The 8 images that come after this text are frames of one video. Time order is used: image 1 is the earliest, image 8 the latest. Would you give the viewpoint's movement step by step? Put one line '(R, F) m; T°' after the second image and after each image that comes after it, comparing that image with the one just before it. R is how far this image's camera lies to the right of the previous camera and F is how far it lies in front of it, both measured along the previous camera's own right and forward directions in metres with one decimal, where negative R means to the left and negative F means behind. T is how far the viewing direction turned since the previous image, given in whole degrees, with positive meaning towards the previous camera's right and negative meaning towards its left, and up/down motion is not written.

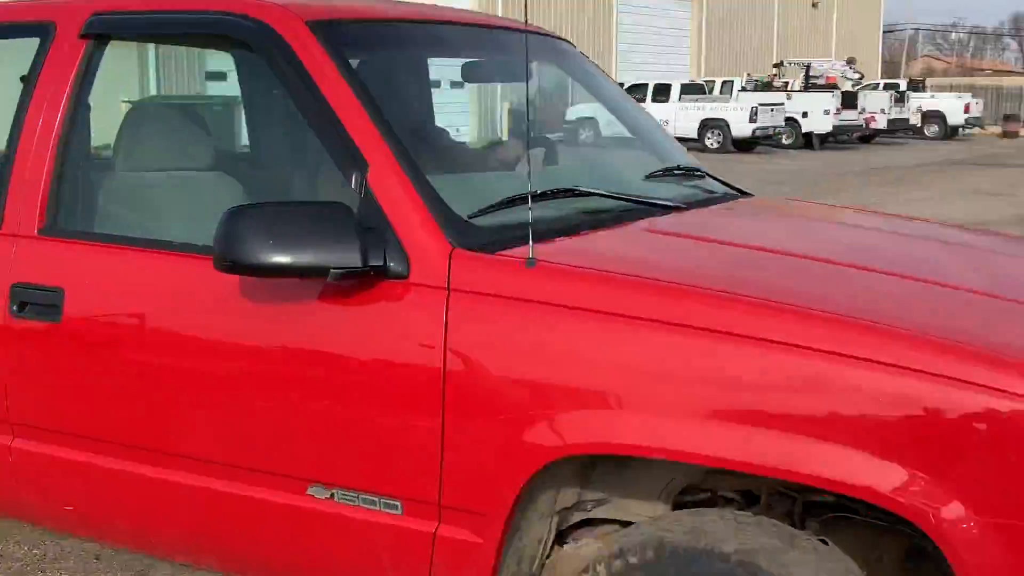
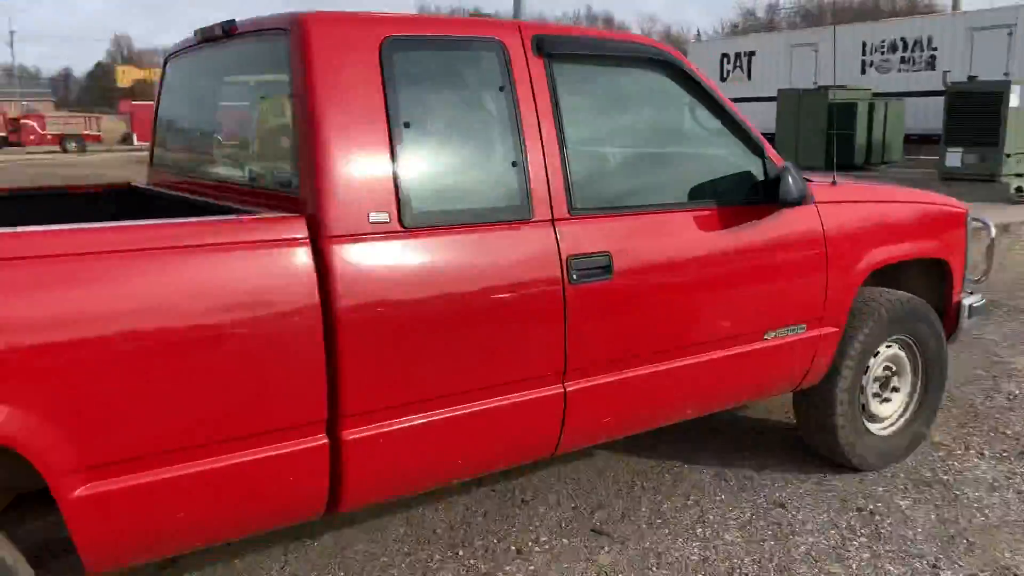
(-1.4, +0.4) m; +58°
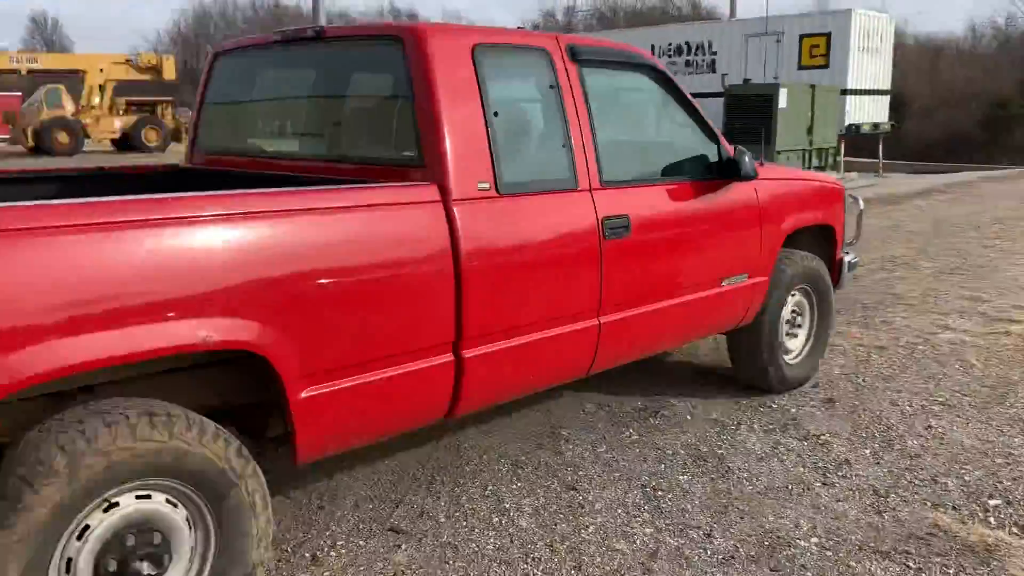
(-0.3, -0.2) m; +12°
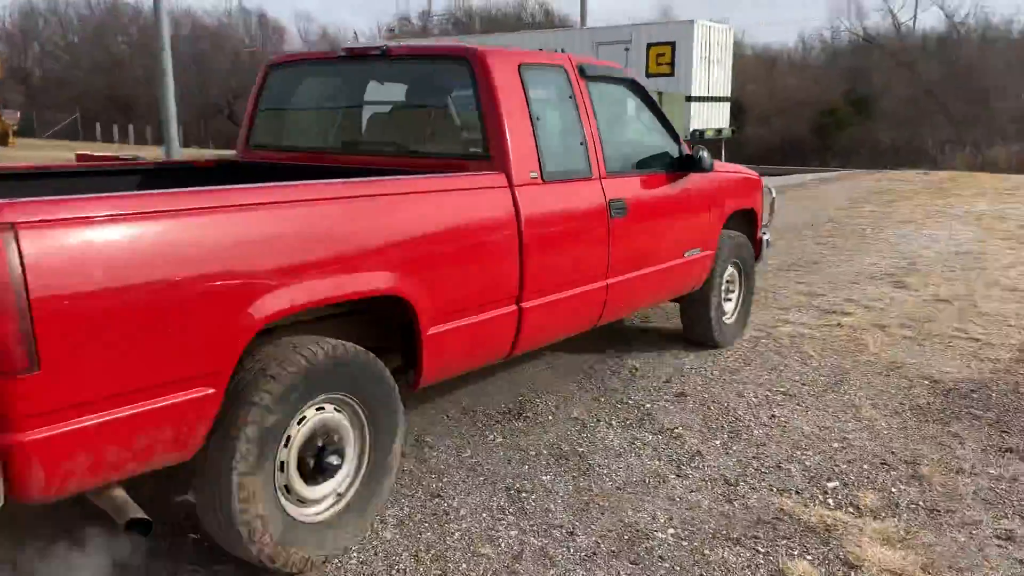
(0.0, +0.1) m; +9°
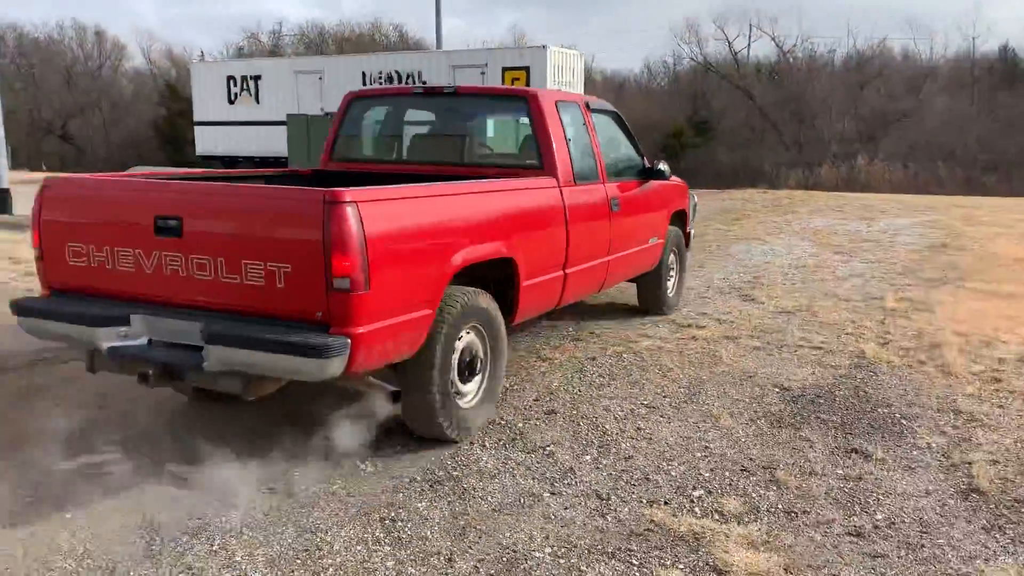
(-0.2, +0.1) m; +9°
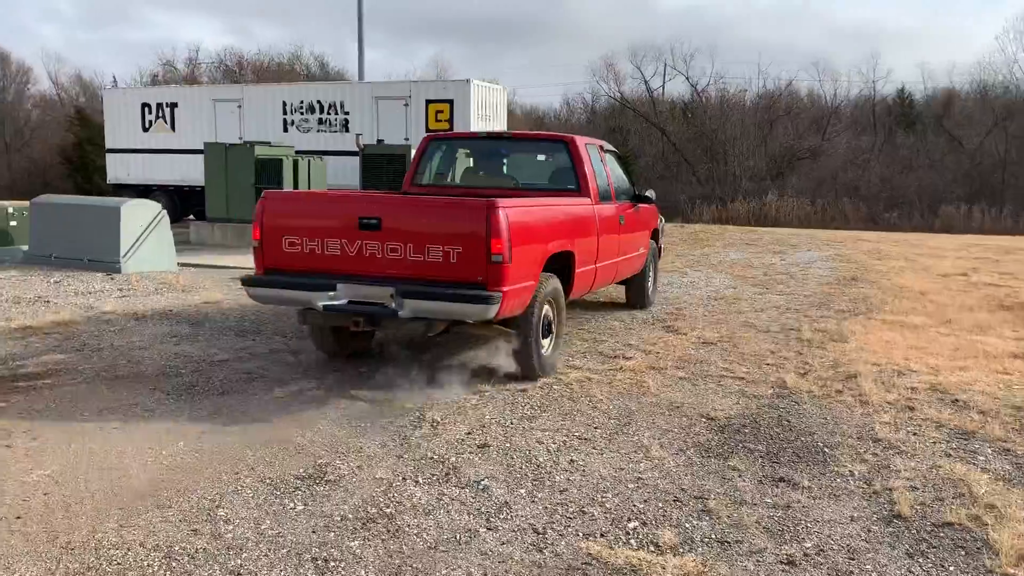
(-0.4, +0.1) m; +5°
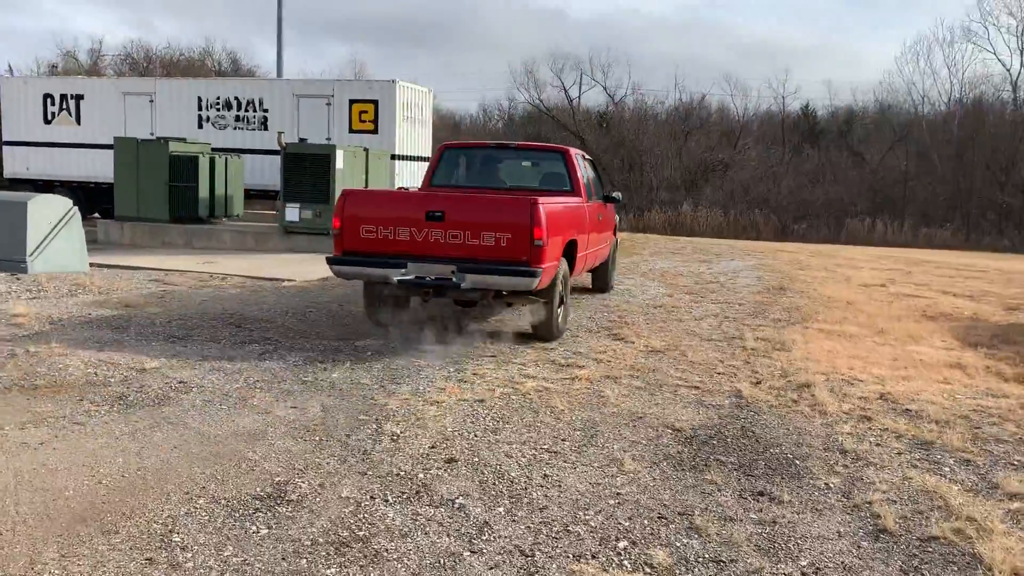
(-1.8, +1.4) m; +6°
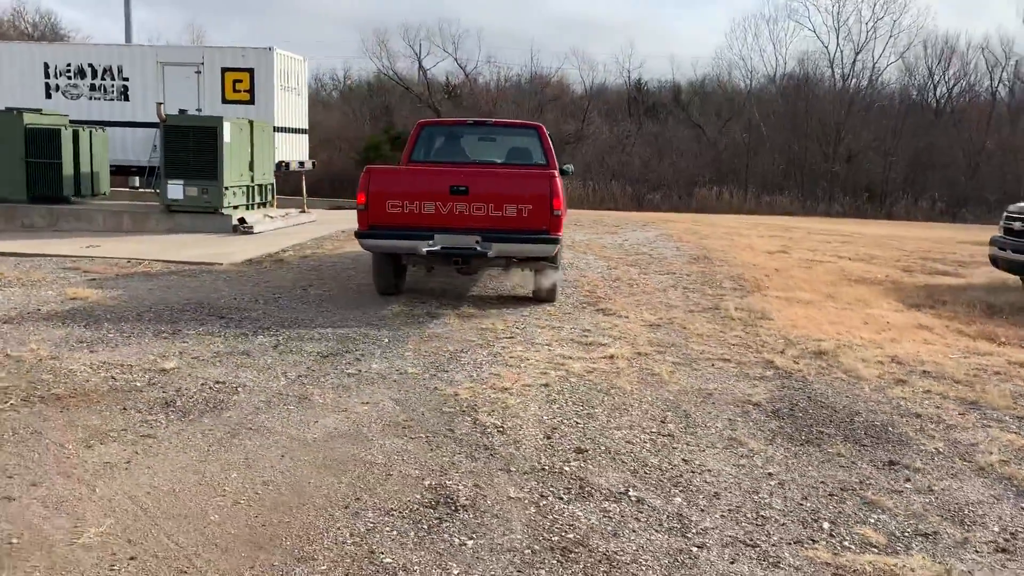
(-8.5, +2.0) m; +11°
